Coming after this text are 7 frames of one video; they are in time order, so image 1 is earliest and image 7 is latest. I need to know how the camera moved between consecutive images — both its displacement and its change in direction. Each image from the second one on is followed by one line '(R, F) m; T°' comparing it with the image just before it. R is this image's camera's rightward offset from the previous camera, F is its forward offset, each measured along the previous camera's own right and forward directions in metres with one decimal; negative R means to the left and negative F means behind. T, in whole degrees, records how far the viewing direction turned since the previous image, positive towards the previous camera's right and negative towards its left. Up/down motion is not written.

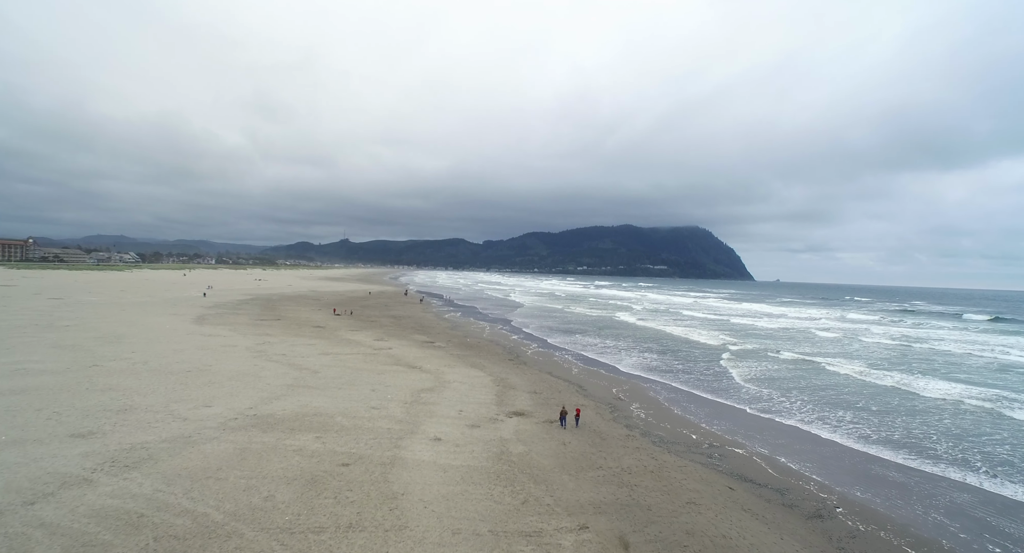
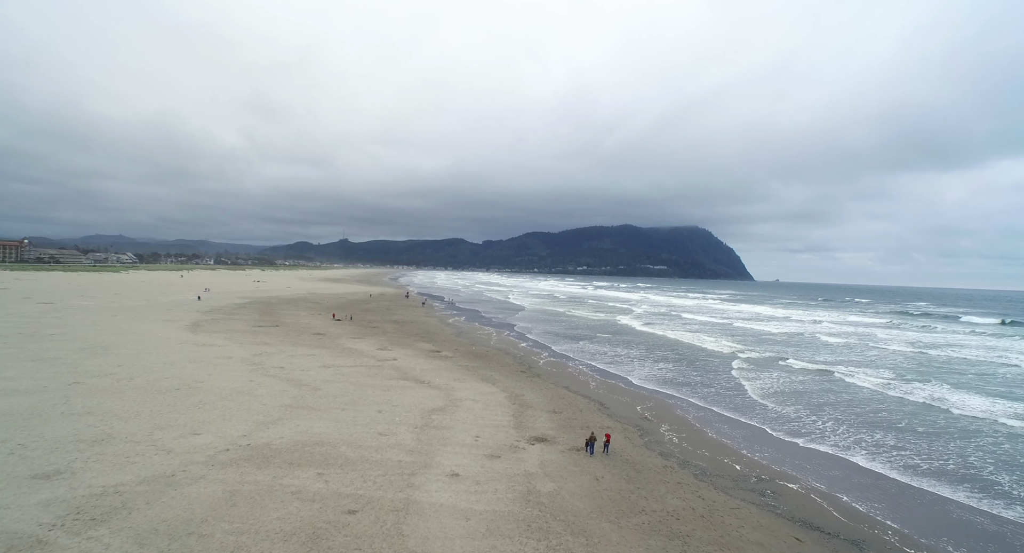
(-0.3, +0.9) m; 0°
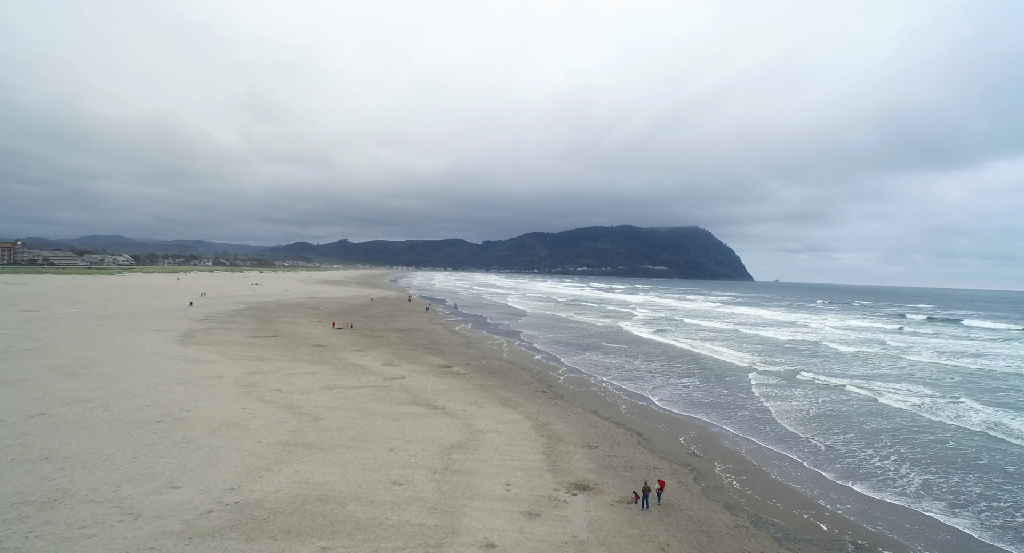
(-0.5, +1.2) m; 0°
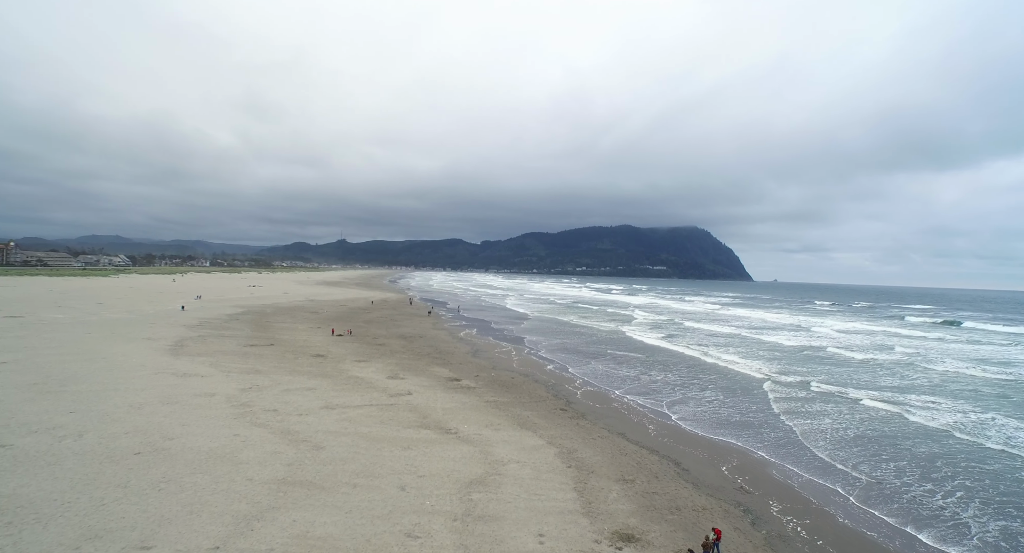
(-0.4, +1.0) m; 0°
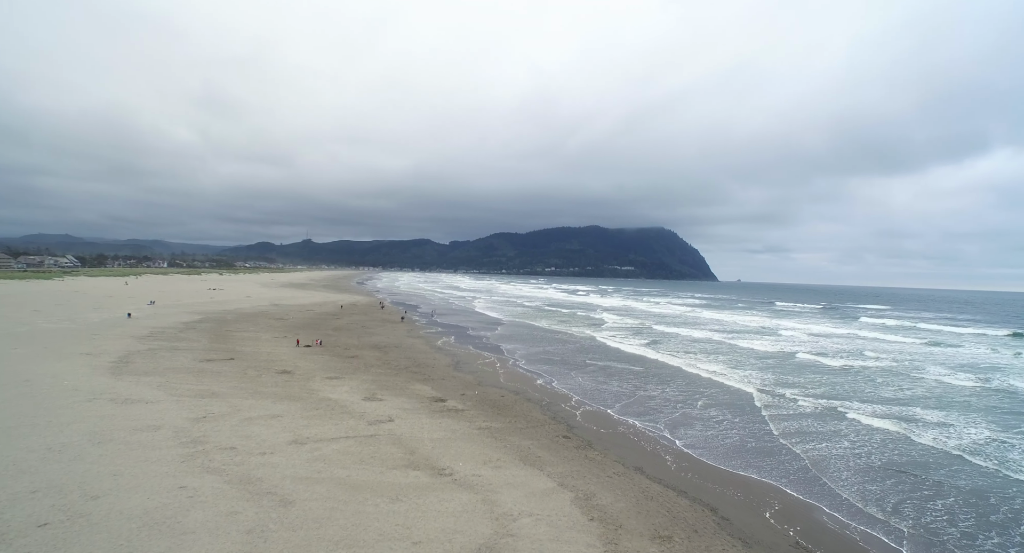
(-0.5, +1.4) m; +3°
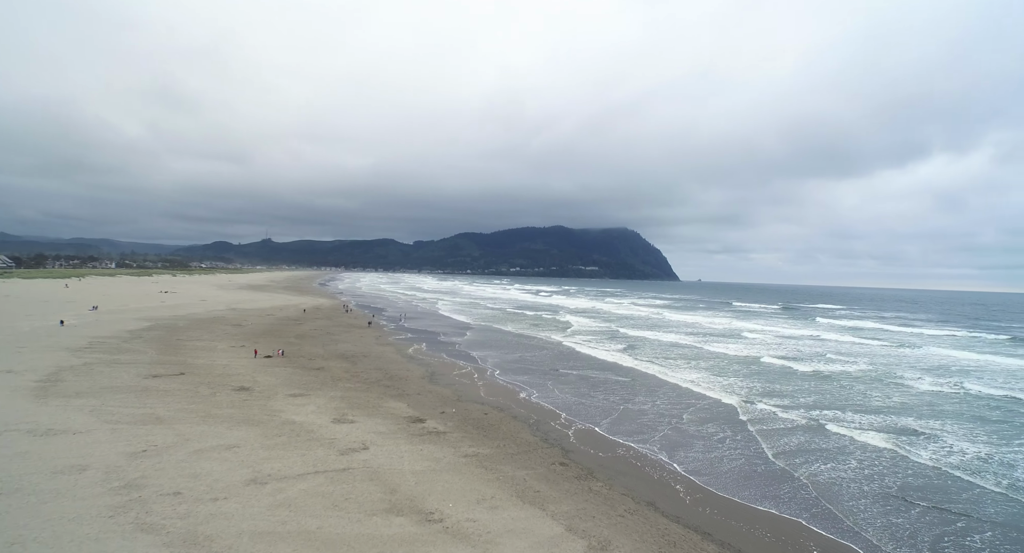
(-0.4, +1.1) m; +4°
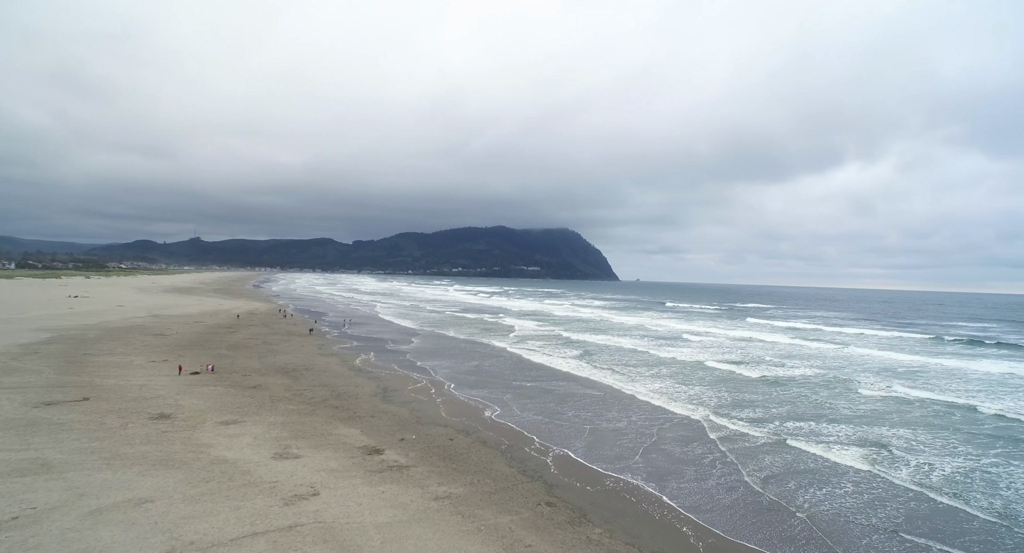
(-0.5, +1.3) m; +6°
